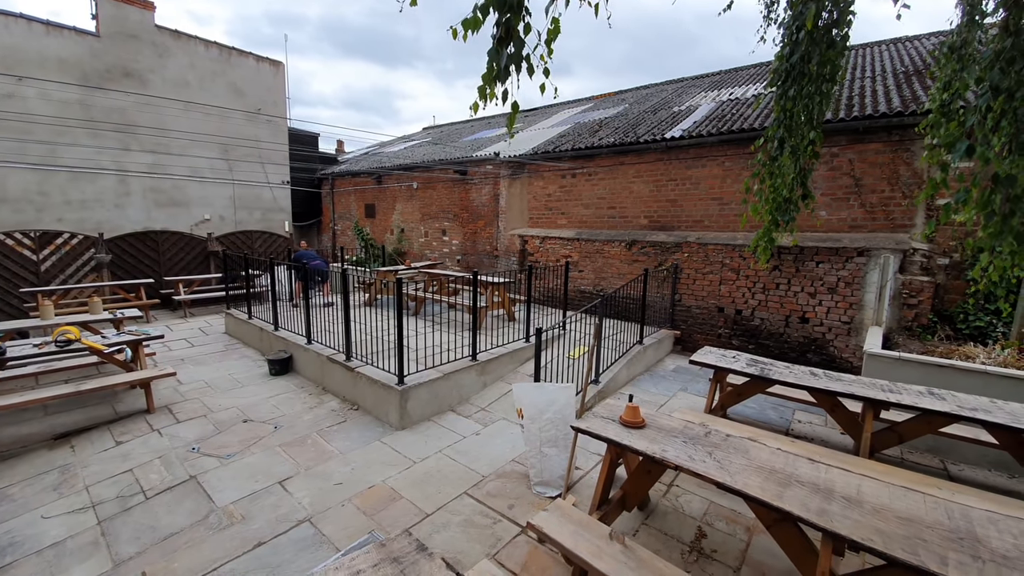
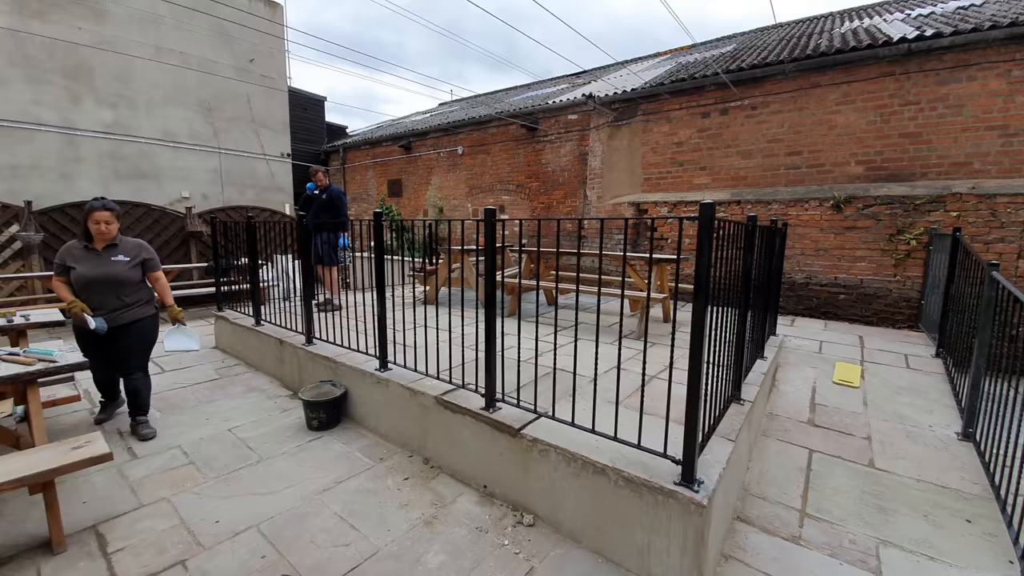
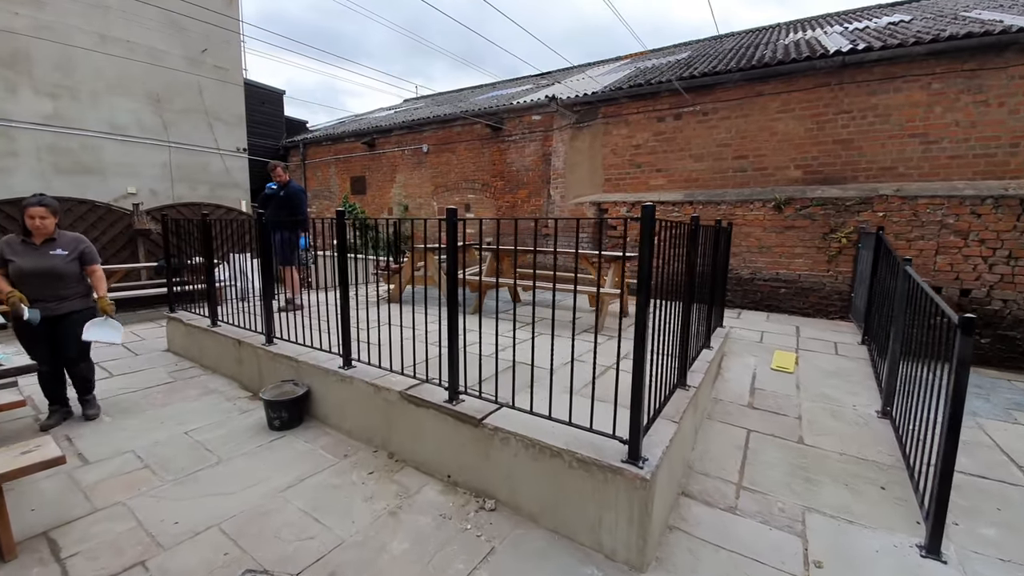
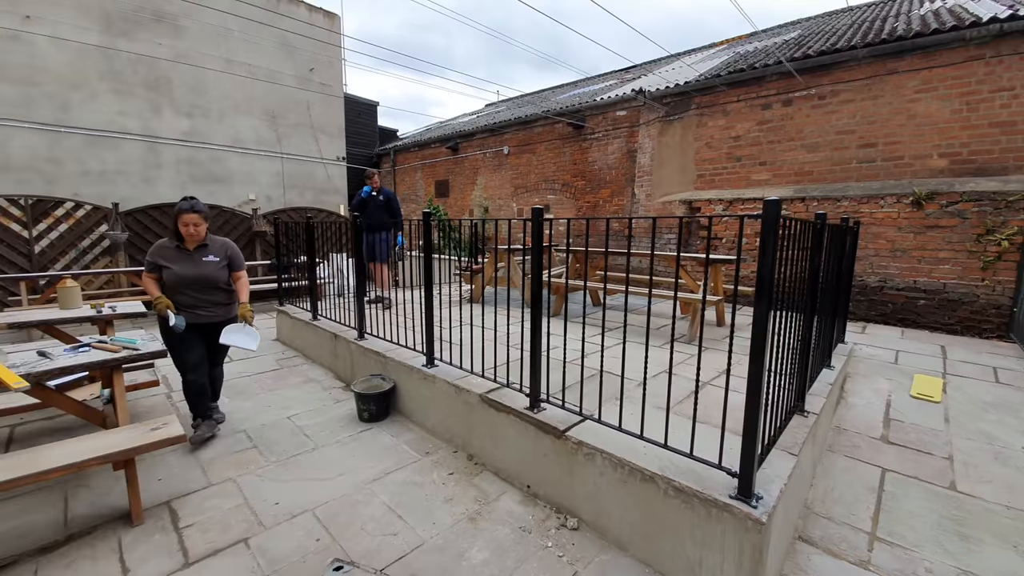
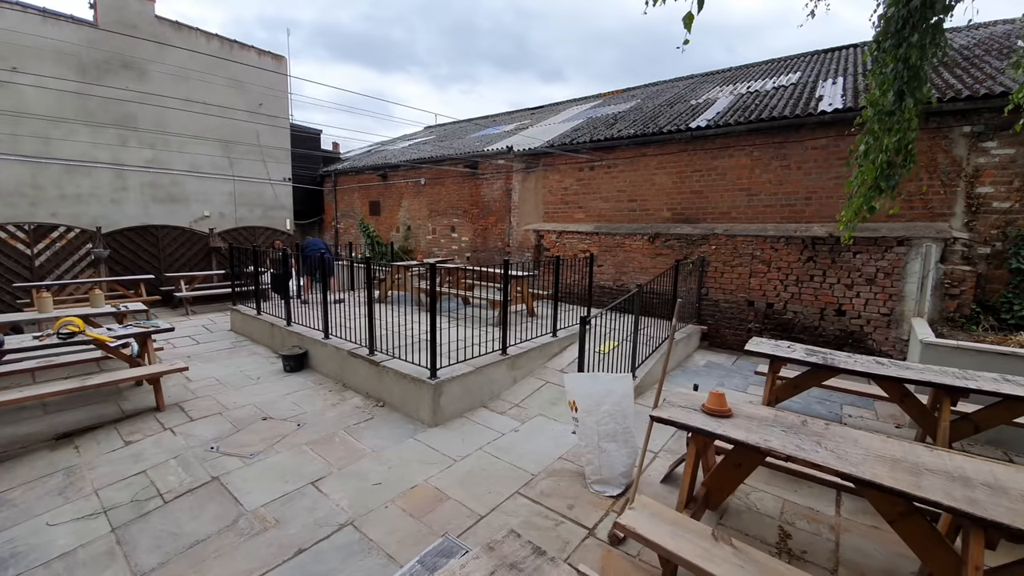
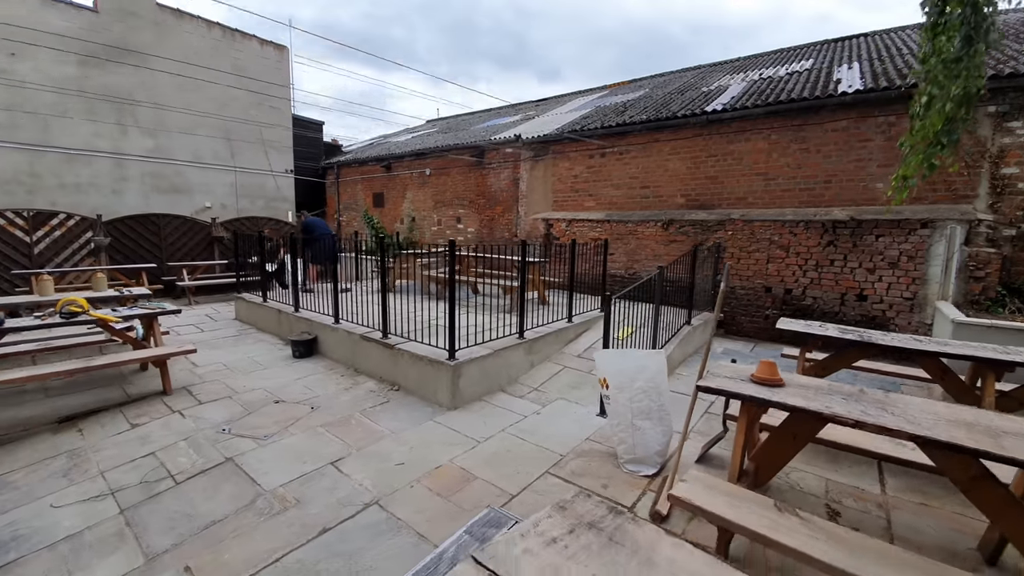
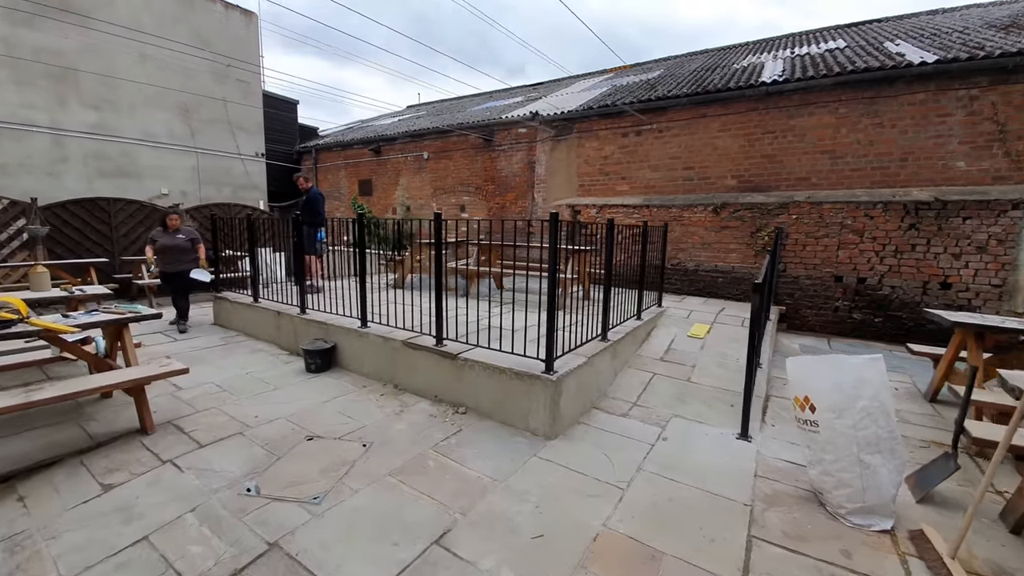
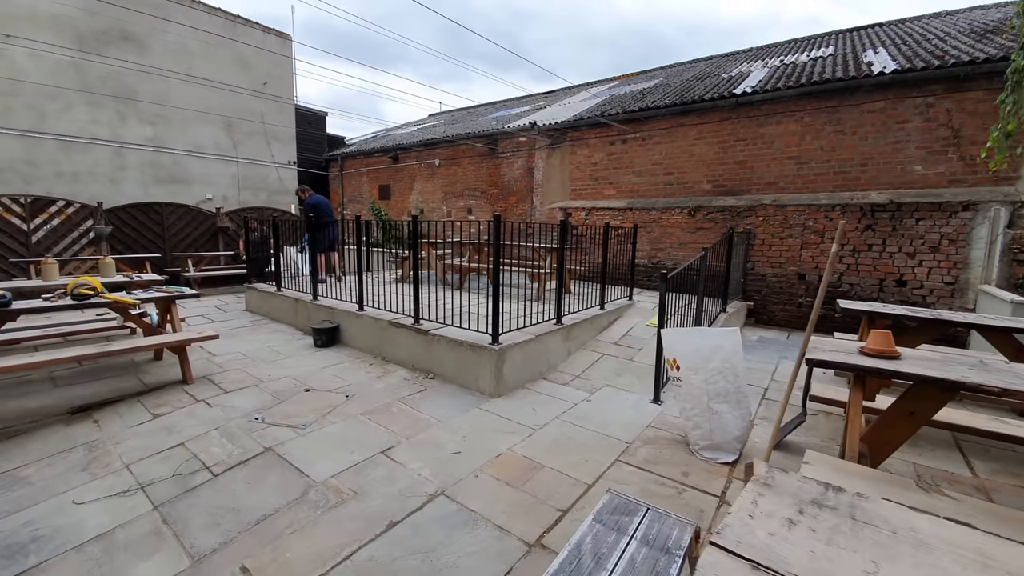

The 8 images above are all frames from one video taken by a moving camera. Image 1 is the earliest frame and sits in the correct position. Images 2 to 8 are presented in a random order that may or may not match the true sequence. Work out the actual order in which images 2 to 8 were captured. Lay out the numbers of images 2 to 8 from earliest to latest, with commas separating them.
5, 6, 8, 7, 3, 2, 4
